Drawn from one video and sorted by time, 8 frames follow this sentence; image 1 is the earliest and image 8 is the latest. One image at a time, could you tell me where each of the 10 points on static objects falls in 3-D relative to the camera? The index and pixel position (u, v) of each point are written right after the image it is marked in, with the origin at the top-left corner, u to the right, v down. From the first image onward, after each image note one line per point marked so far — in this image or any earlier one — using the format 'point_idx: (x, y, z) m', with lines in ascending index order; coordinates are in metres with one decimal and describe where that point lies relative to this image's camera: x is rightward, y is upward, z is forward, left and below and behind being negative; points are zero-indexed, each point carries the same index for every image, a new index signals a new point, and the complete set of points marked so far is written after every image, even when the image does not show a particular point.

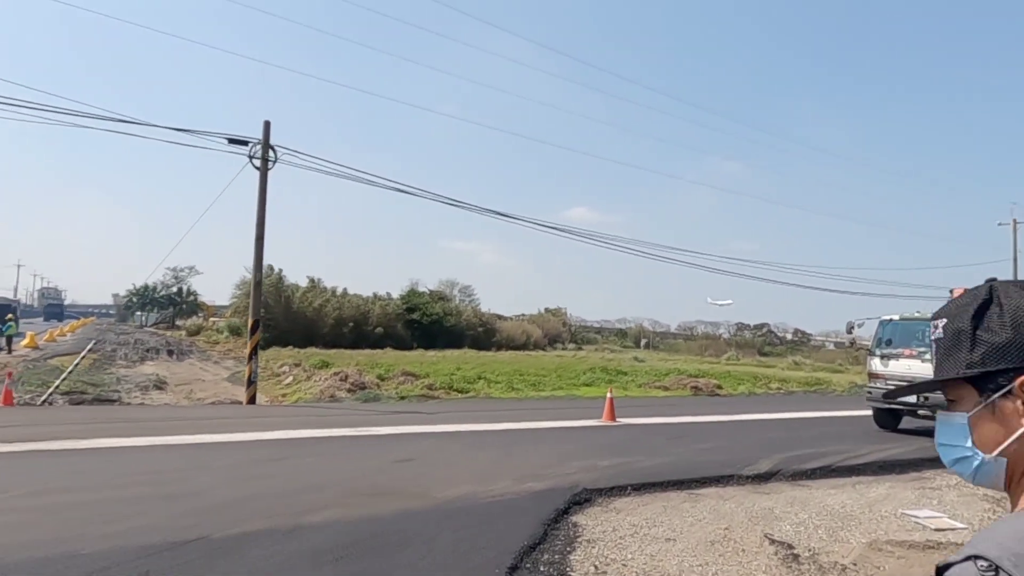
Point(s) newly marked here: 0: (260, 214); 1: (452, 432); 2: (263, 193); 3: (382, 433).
0: (-6.2, +1.8, +18.9) m
1: (-1.1, -2.7, +14.2) m
2: (-6.1, +2.4, +19.0) m
3: (-2.4, -2.6, +14.0) m
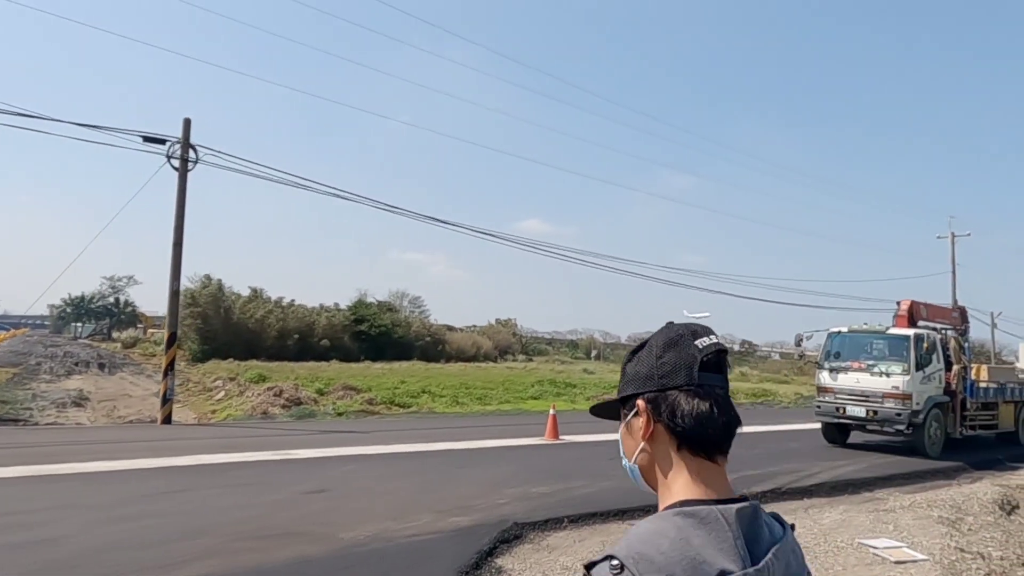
0: (-7.6, +1.6, +17.6) m
1: (-2.3, -2.8, +13.1) m
2: (-7.6, +2.2, +17.7) m
3: (-3.5, -2.8, +12.9) m
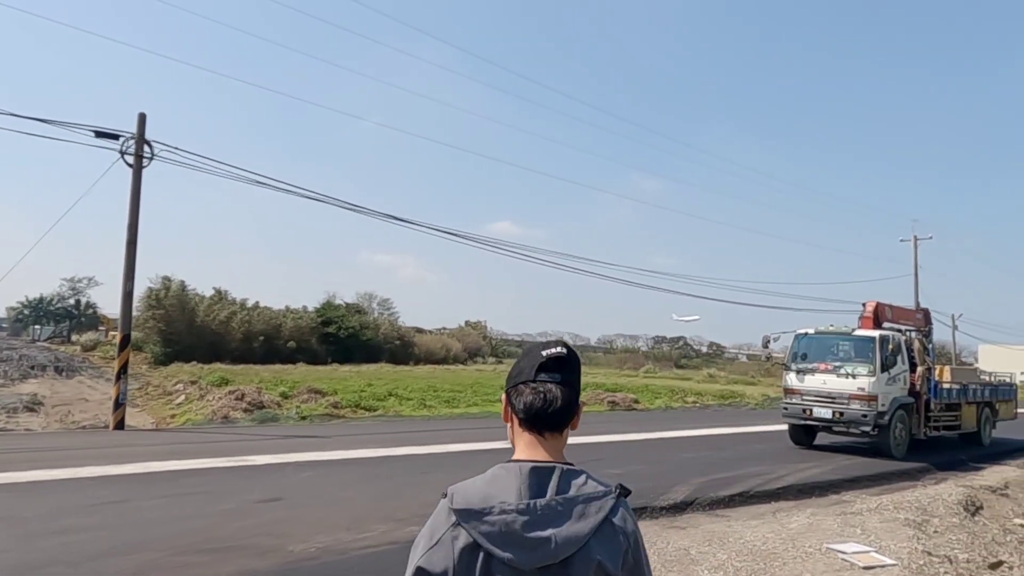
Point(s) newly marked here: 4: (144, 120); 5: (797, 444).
0: (-8.4, +1.6, +17.0) m
1: (-2.8, -2.8, +12.7) m
2: (-8.3, +2.1, +17.1) m
3: (-4.1, -2.8, +12.4) m
4: (-8.3, +3.8, +17.4) m
5: (+7.2, -3.9, +19.4) m
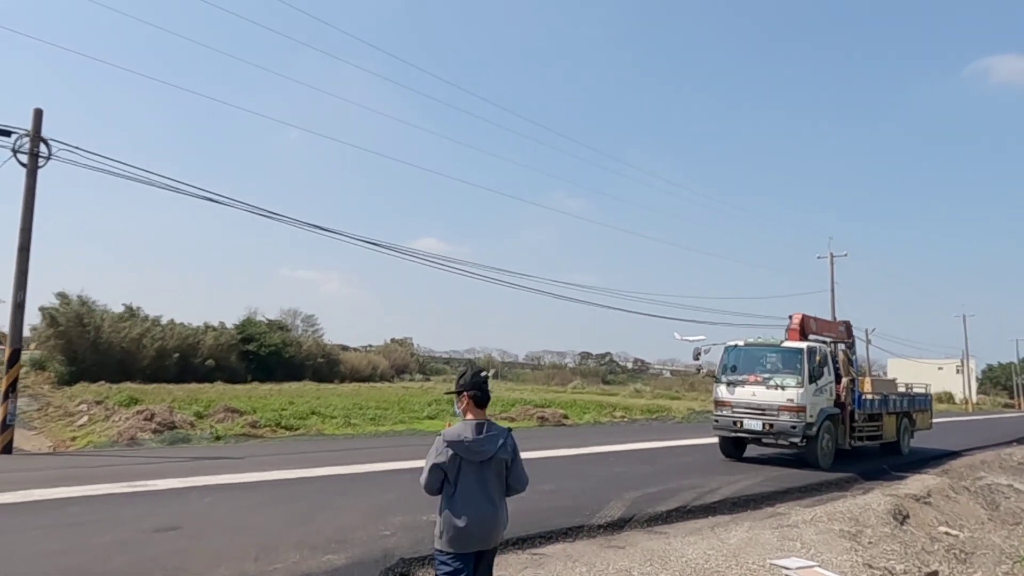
0: (-9.8, +1.4, +15.6) m
1: (-4.0, -3.0, +11.8) m
2: (-9.8, +1.9, +15.7) m
3: (-5.2, -2.9, +11.4) m
4: (-9.8, +3.6, +16.1) m
5: (+5.4, -4.2, +19.4) m
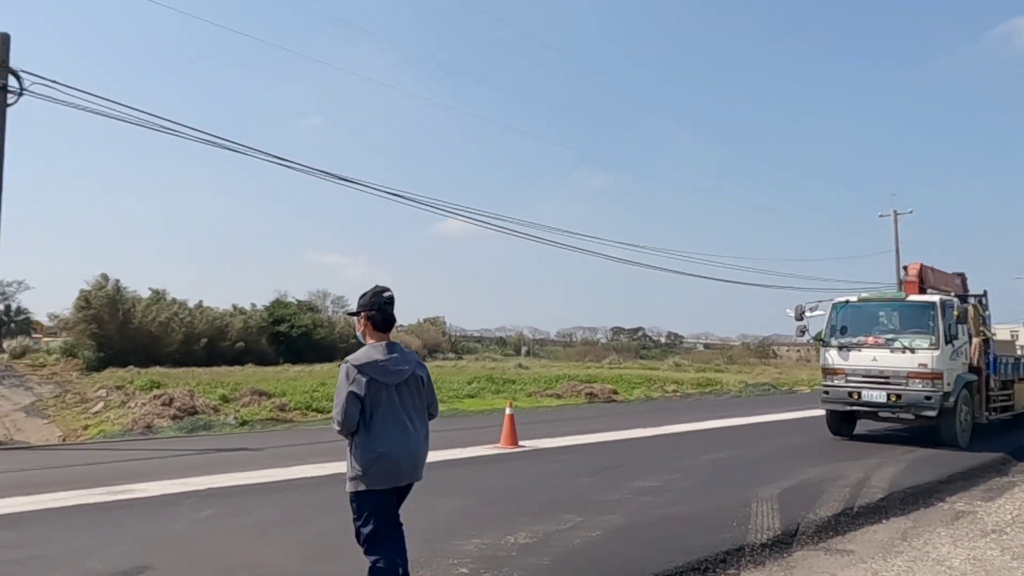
0: (-8.7, +2.0, +12.9) m
1: (-2.8, -2.3, +9.0) m
2: (-8.7, +2.6, +13.0) m
3: (-4.0, -2.3, +8.6) m
4: (-8.7, +4.2, +13.3) m
5: (+6.8, -3.1, +16.3) m
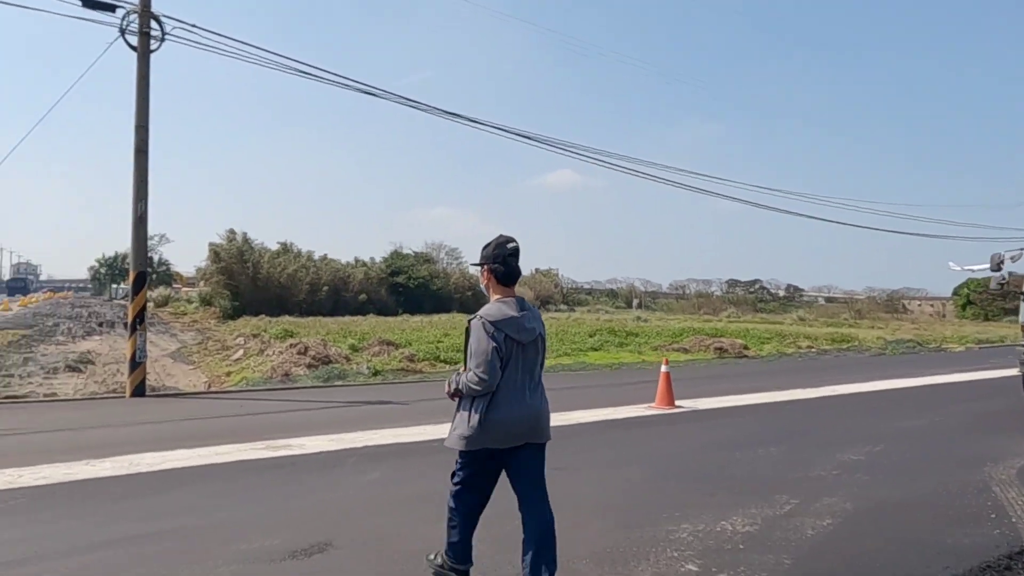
0: (-6.2, +2.8, +12.8) m
1: (-0.9, -1.7, +8.4) m
2: (-6.1, +3.4, +12.9) m
3: (-2.2, -1.7, +8.2) m
4: (-6.2, +5.1, +13.1) m
5: (+9.7, -2.1, +14.3) m
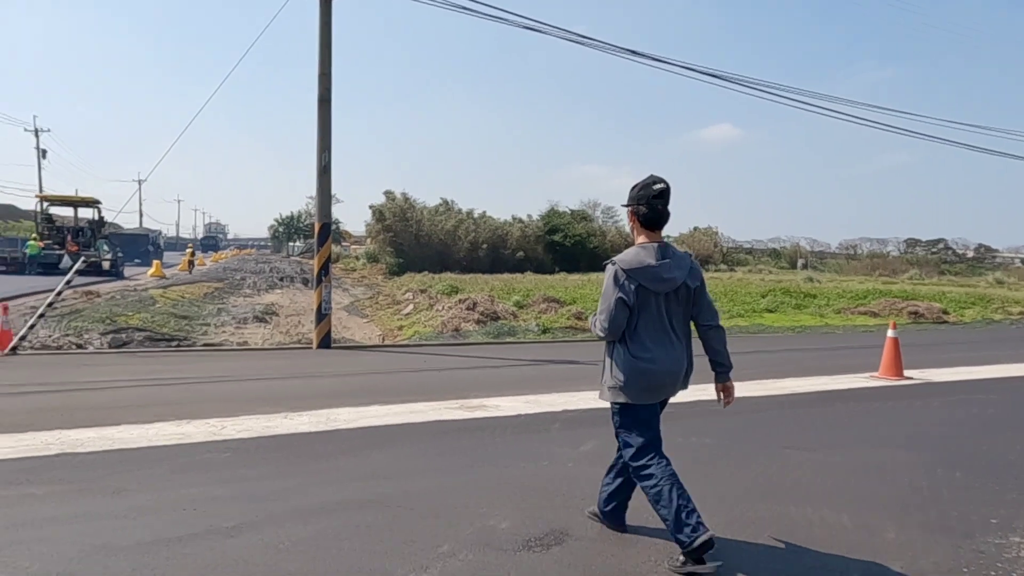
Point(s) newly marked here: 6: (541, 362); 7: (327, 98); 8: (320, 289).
0: (-3.1, +3.6, +12.6) m
1: (+1.2, -1.2, +7.5) m
2: (-3.0, +4.2, +12.6) m
3: (0.0, -1.2, +7.6) m
4: (-3.0, +5.9, +12.8) m
5: (+12.8, -1.4, +11.2) m
6: (+0.4, -1.2, +11.9) m
7: (-3.0, +3.0, +12.4) m
8: (-3.4, 0.0, +14.3) m
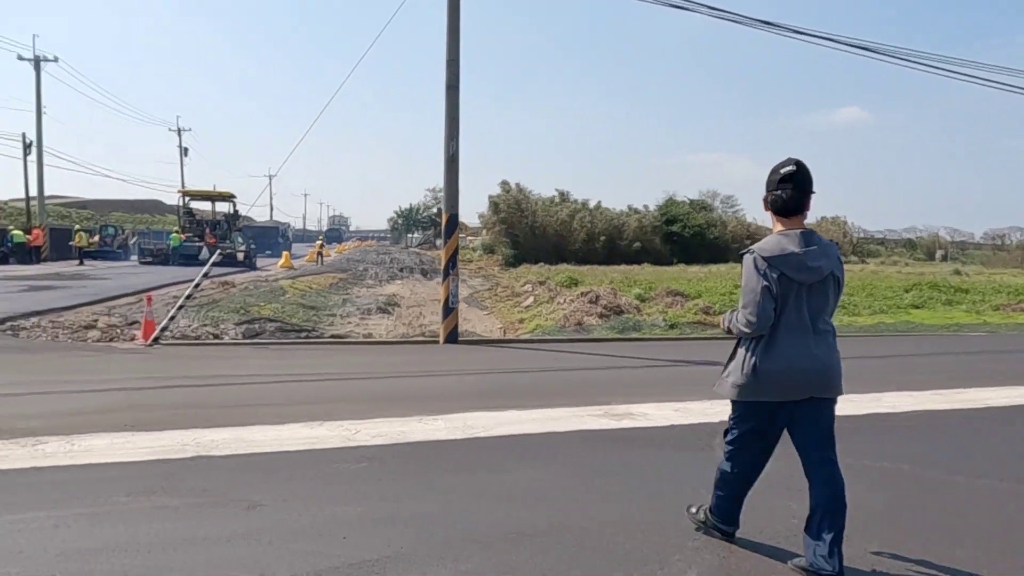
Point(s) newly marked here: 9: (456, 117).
0: (-0.9, +3.7, +12.2) m
1: (+2.5, -1.2, +6.6) m
2: (-0.9, +4.3, +12.2) m
3: (+1.3, -1.2, +6.8) m
4: (-0.8, +6.0, +12.3) m
5: (+14.5, -1.5, +8.6) m
6: (+2.4, -1.1, +11.0) m
7: (-0.9, +3.1, +12.0) m
8: (-1.0, +0.1, +13.9) m
9: (-0.9, +2.7, +12.3) m
